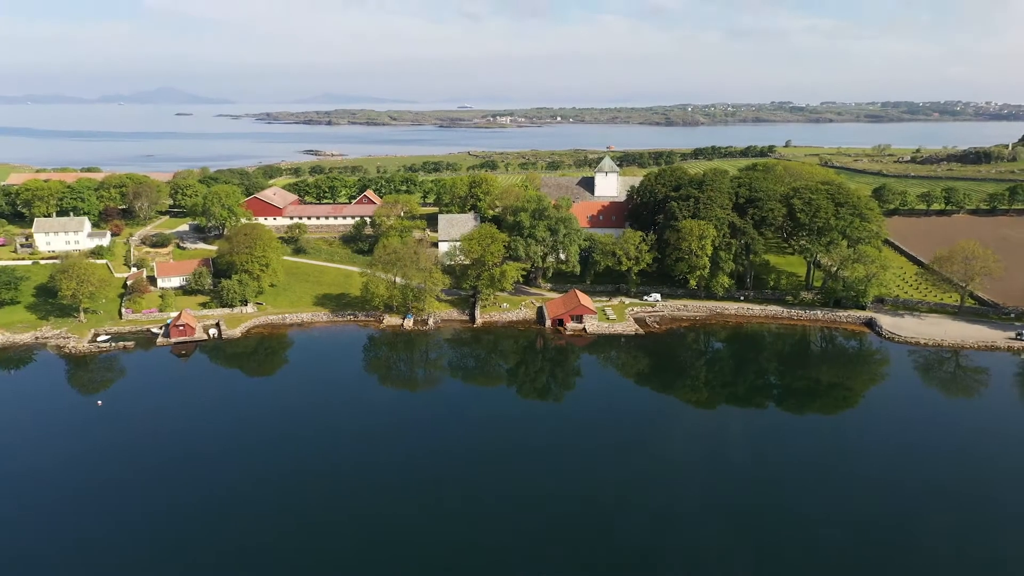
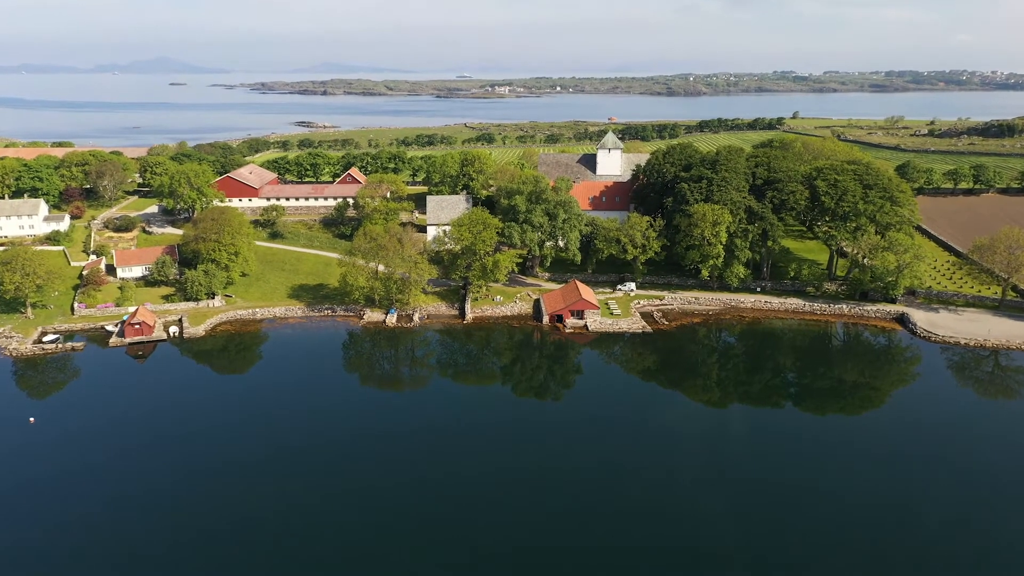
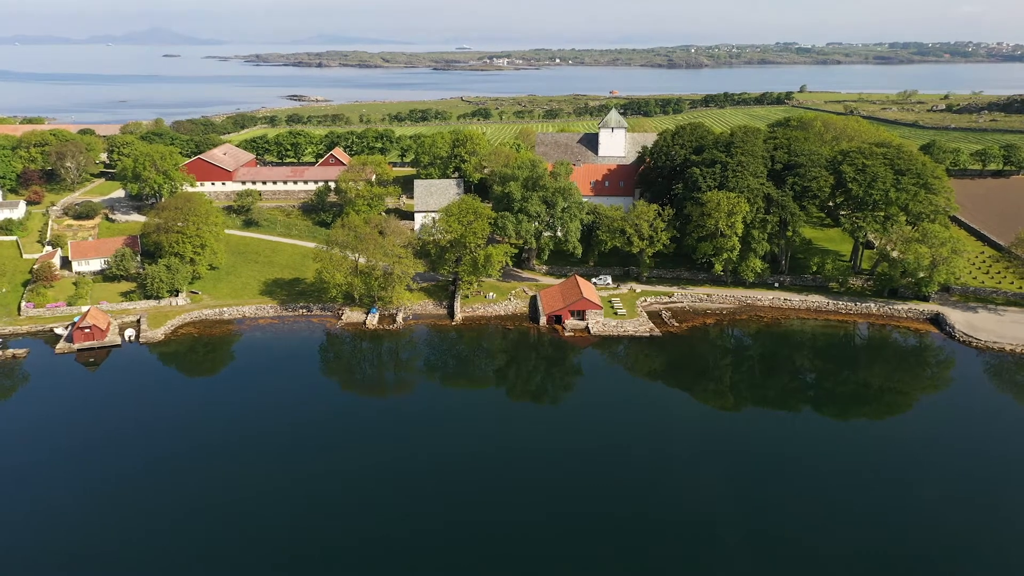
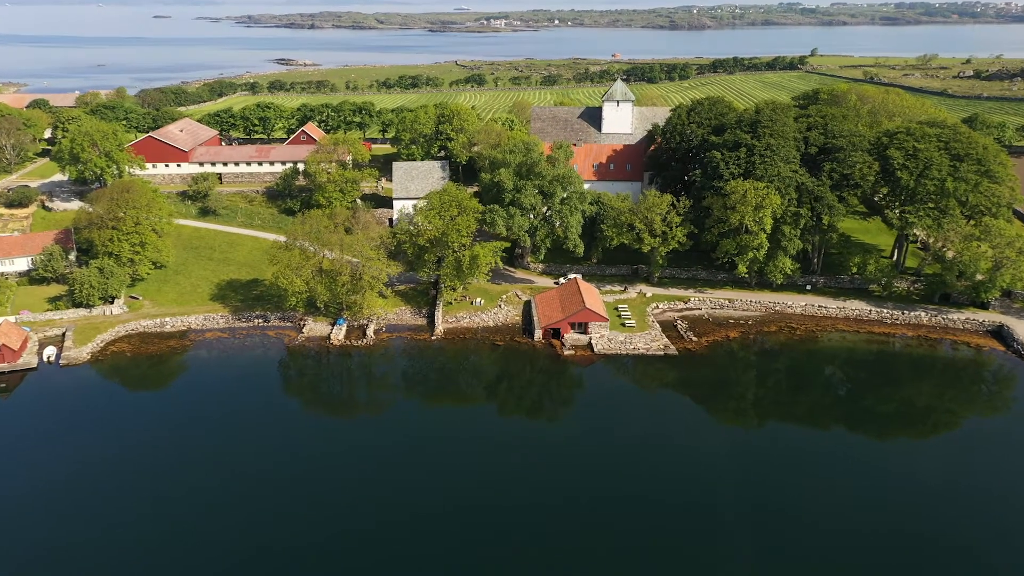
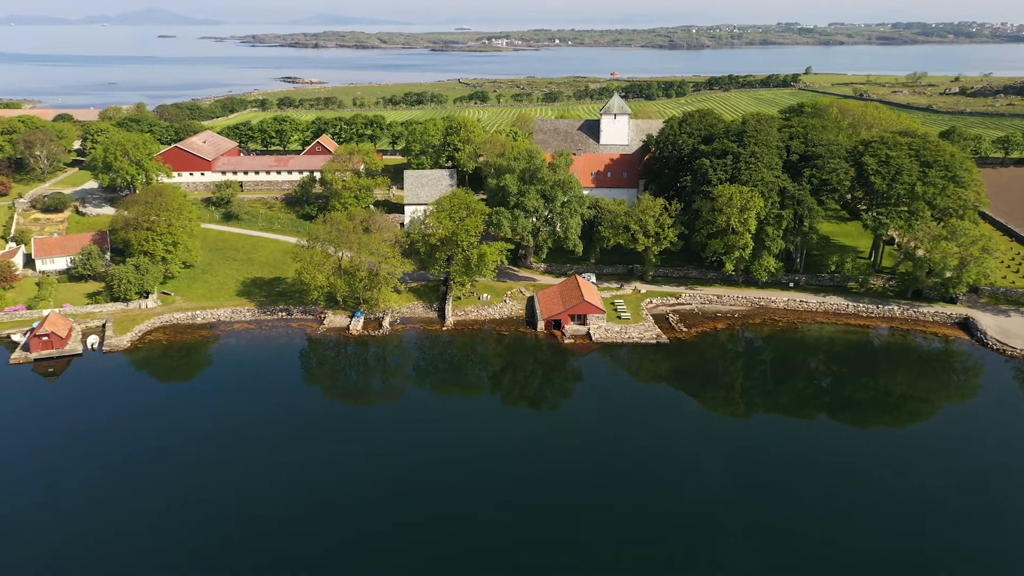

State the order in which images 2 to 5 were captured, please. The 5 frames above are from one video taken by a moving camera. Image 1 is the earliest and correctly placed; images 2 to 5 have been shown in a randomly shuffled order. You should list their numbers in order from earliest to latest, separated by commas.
2, 3, 5, 4
